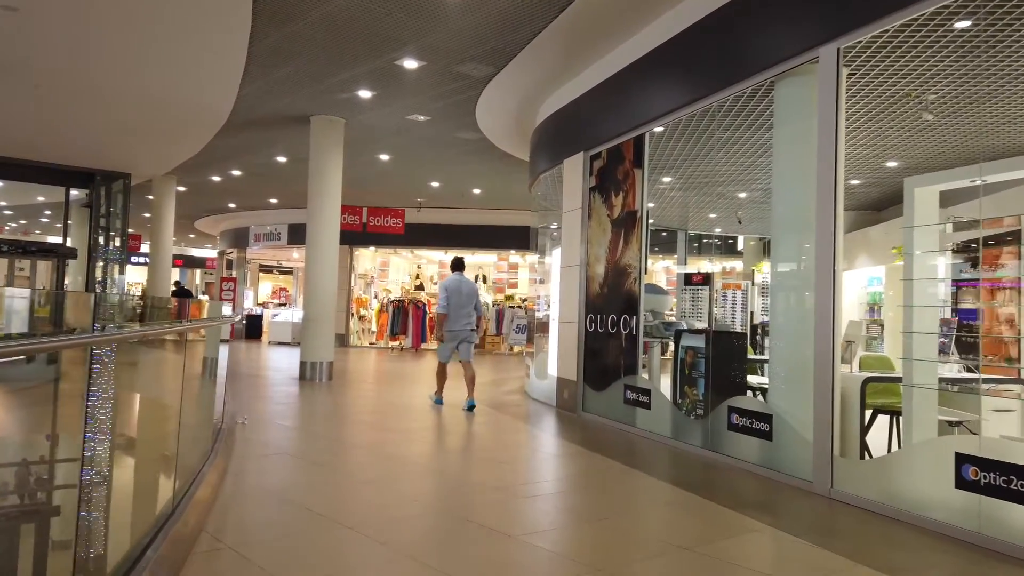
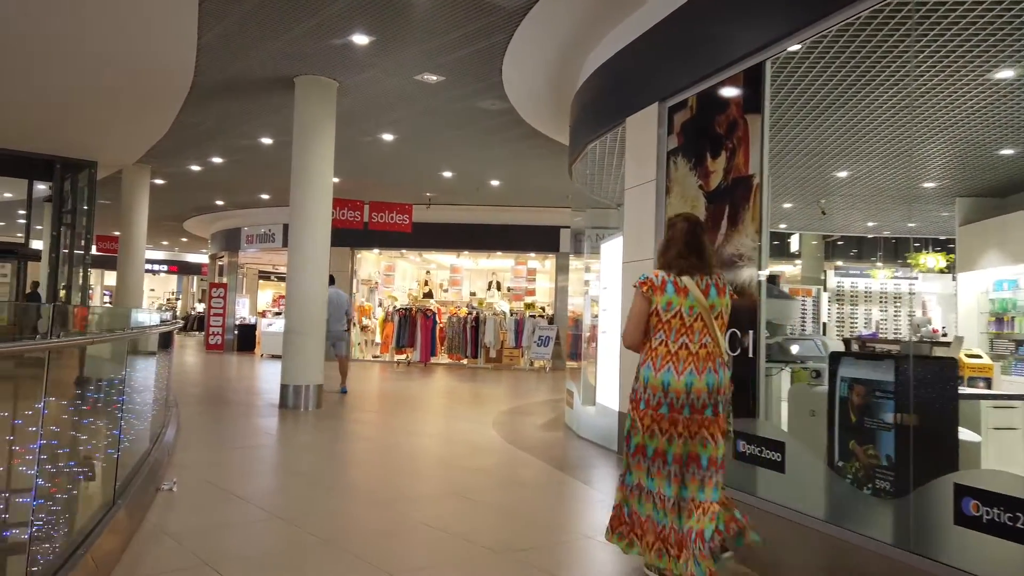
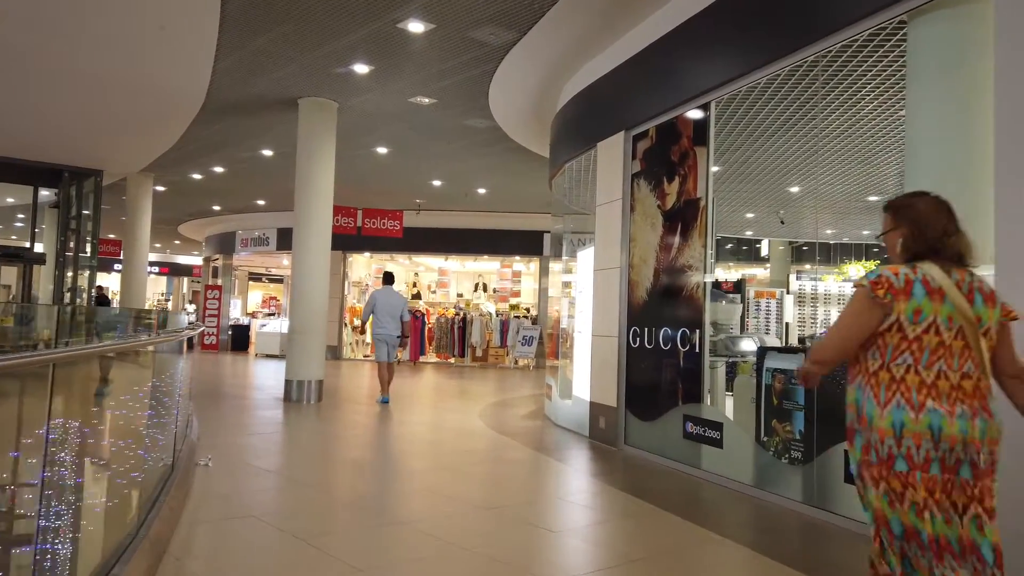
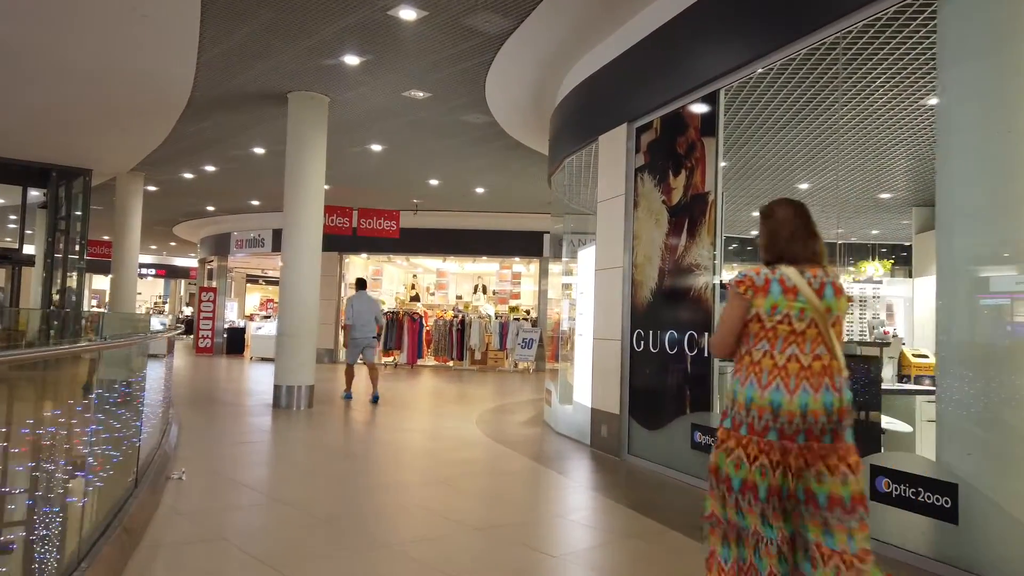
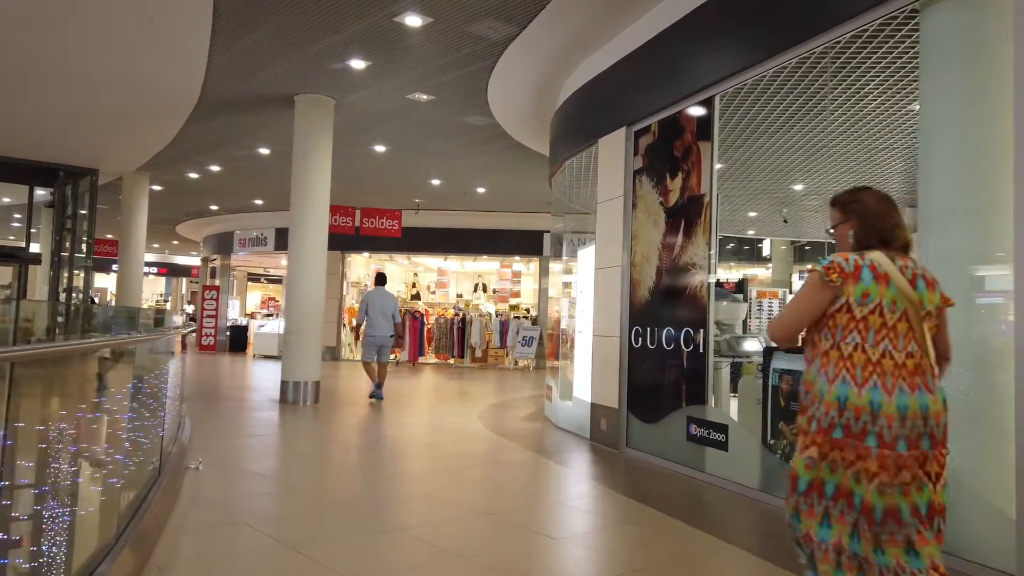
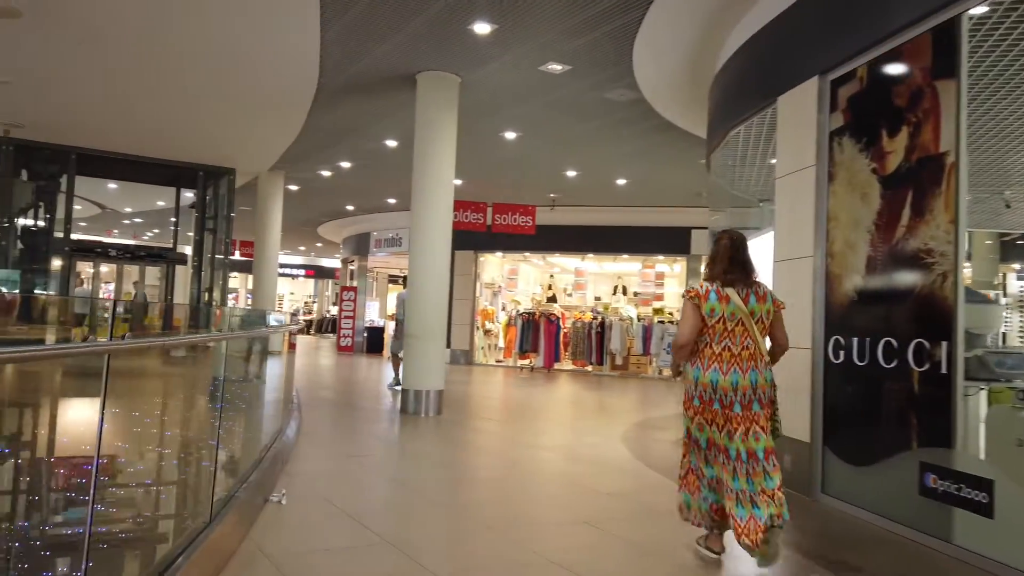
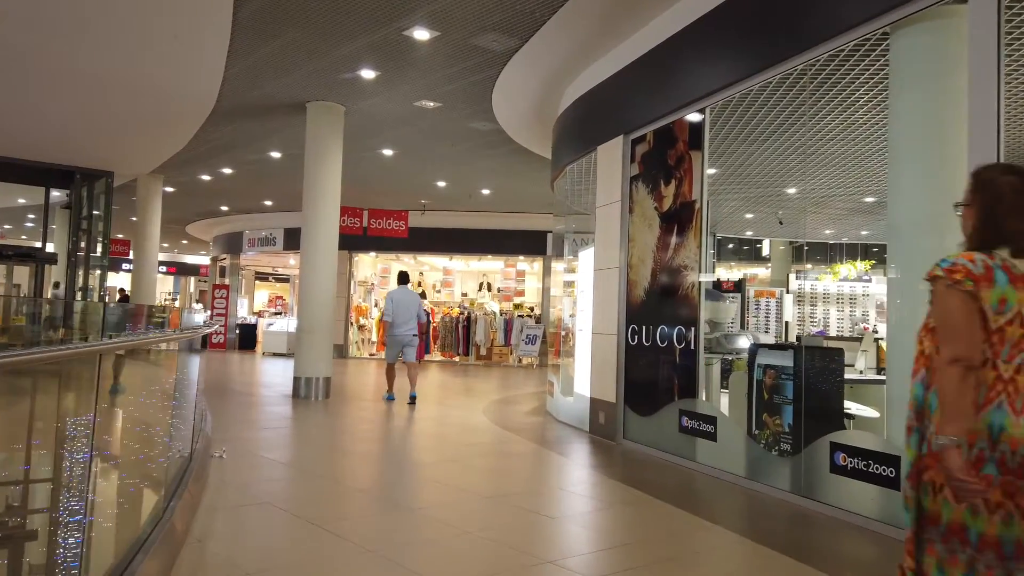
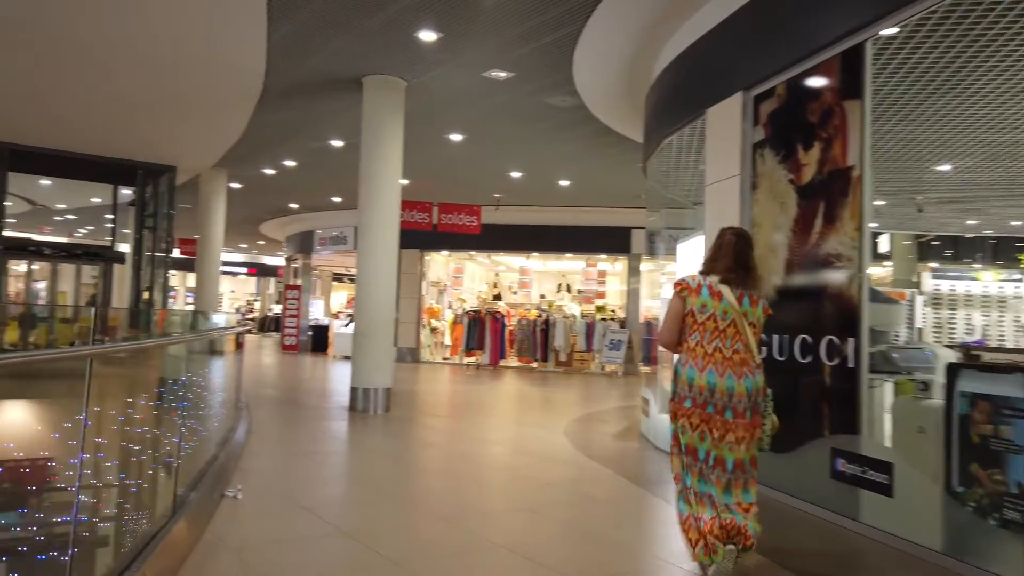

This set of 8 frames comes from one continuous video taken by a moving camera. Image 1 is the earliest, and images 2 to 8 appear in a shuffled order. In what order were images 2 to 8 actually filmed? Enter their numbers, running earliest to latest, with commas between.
7, 3, 5, 4, 2, 8, 6
